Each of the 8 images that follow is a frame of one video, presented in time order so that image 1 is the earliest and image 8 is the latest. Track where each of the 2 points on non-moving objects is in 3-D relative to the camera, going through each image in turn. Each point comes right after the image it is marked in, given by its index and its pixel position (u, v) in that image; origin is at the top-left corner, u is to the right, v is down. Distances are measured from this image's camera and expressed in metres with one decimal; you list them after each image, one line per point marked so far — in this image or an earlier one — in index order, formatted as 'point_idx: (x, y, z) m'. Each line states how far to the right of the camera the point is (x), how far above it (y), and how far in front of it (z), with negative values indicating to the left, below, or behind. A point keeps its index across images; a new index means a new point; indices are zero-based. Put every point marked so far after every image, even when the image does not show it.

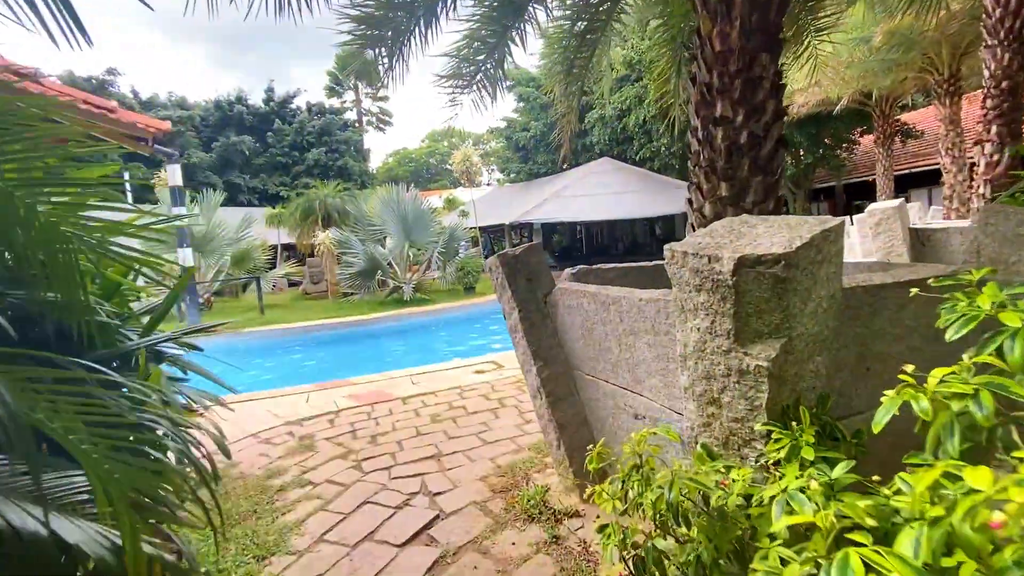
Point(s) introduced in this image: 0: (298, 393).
0: (-2.0, -1.0, +4.5) m
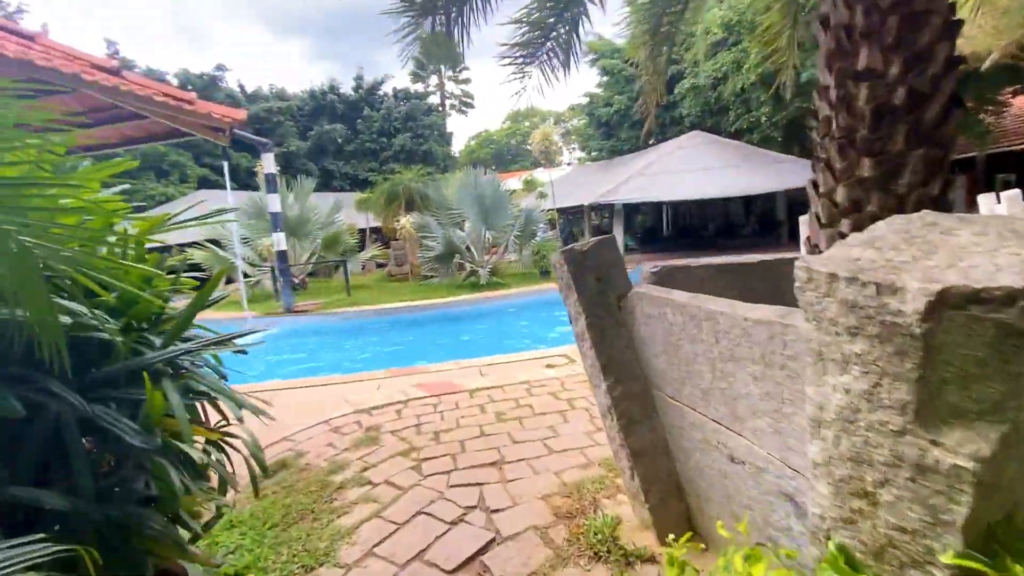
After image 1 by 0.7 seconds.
0: (-1.3, -0.9, +4.5) m
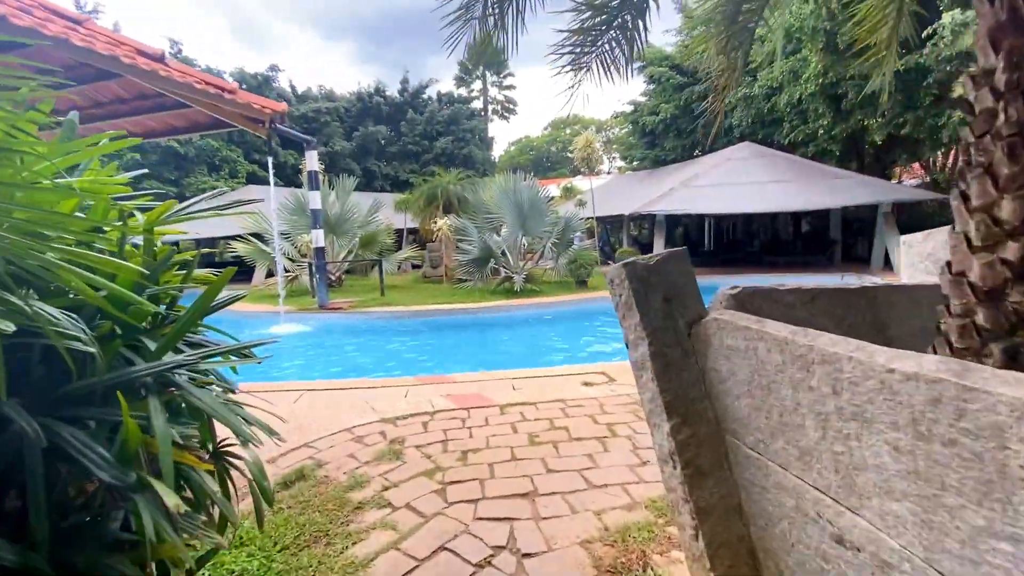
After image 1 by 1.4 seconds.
0: (-1.0, -0.9, +4.3) m
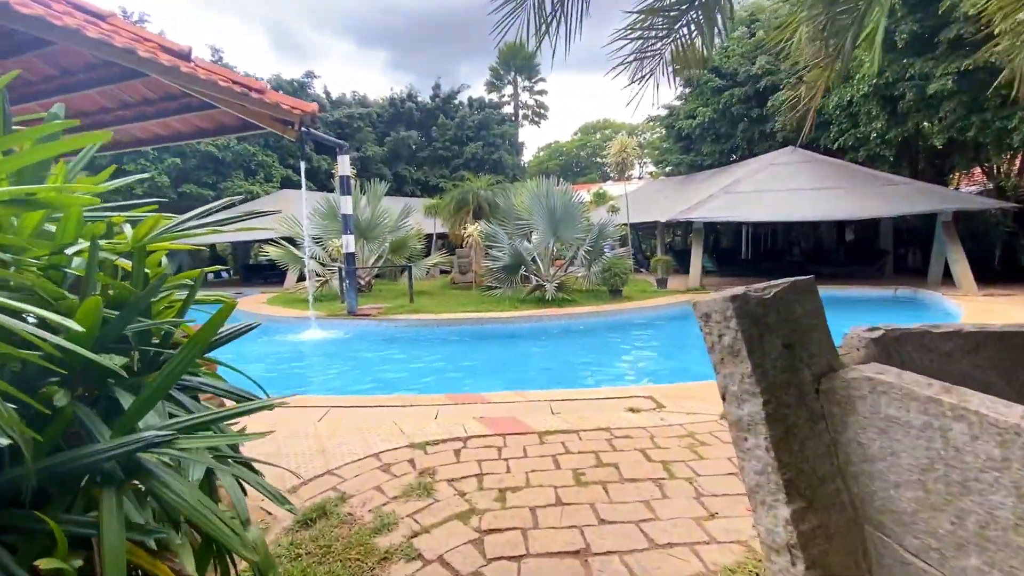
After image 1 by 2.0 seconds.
0: (-0.7, -1.0, +4.0) m
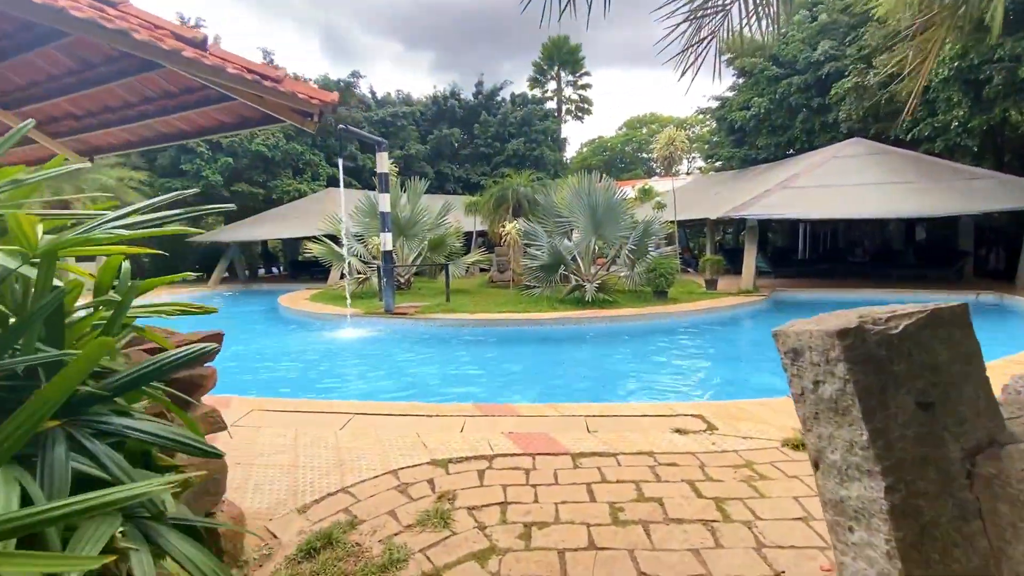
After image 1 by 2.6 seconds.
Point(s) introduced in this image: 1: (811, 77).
0: (-0.5, -1.0, +3.8) m
1: (+9.4, +6.6, +15.2) m
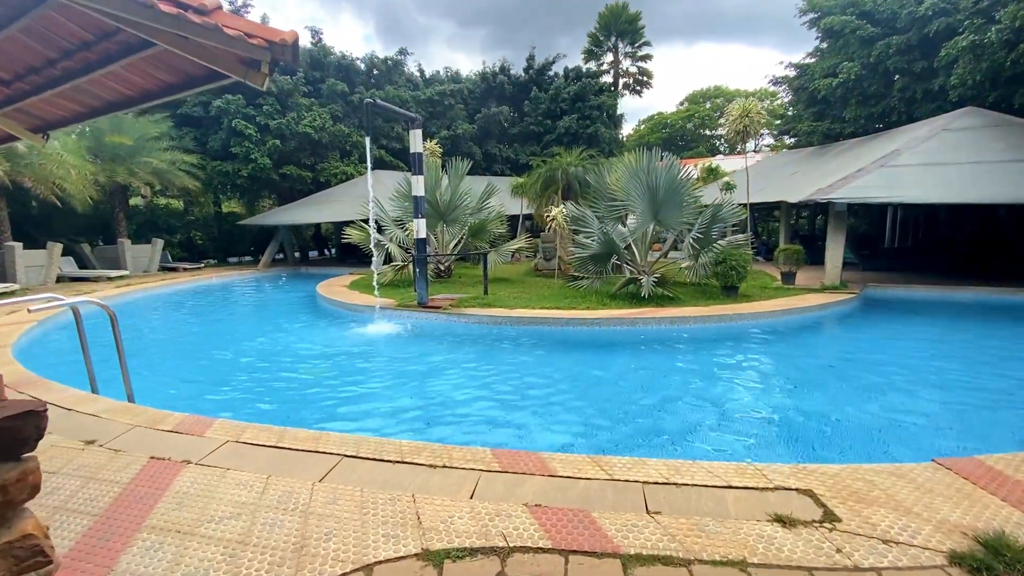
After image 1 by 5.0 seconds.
0: (-0.3, -1.1, +2.9) m
1: (+10.9, +6.8, +12.9) m
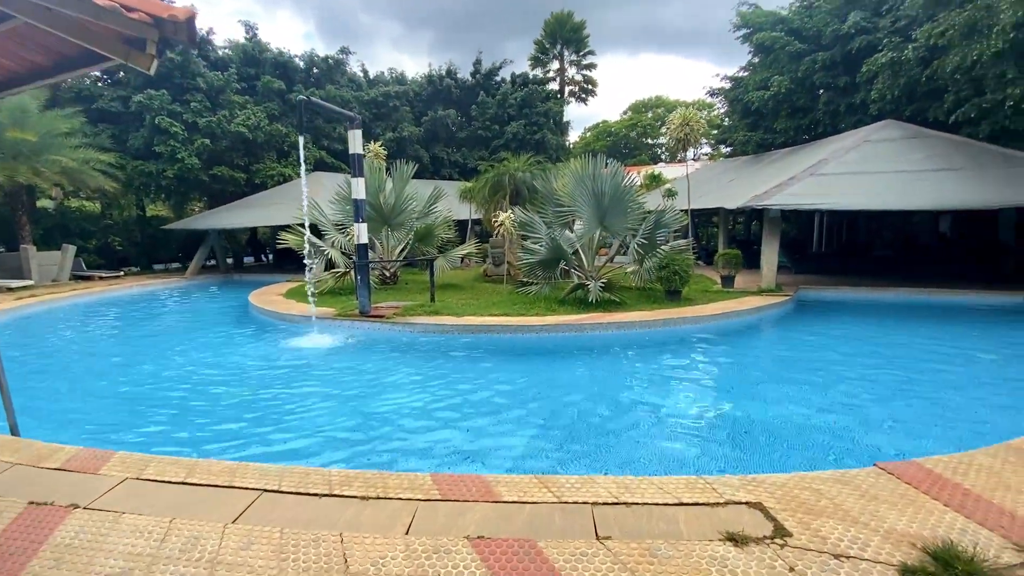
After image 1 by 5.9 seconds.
0: (-0.6, -1.1, +2.7) m
1: (+9.4, +6.8, +13.8) m
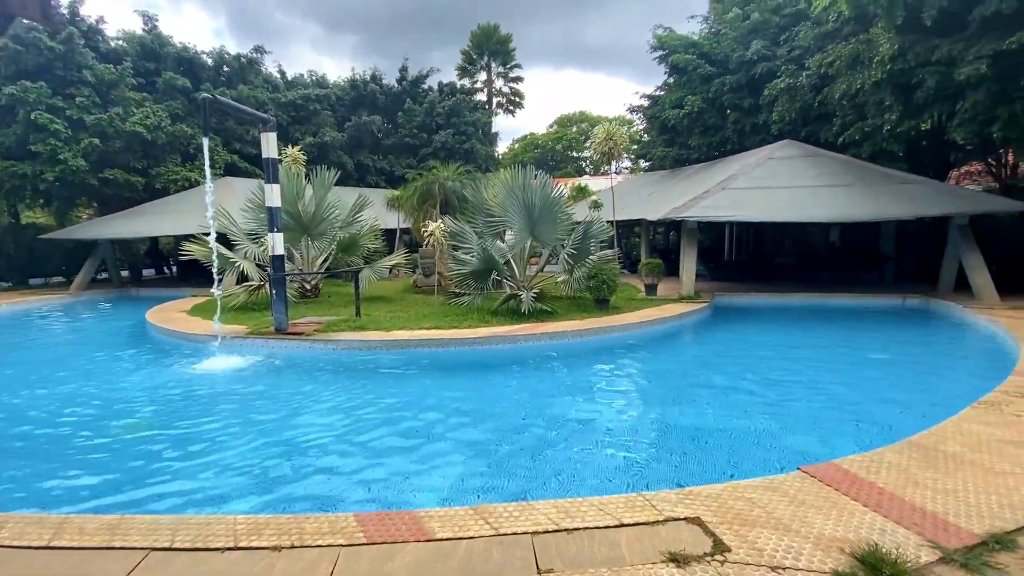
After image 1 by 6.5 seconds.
0: (-0.9, -1.2, +2.4) m
1: (+7.2, +6.6, +15.0) m
